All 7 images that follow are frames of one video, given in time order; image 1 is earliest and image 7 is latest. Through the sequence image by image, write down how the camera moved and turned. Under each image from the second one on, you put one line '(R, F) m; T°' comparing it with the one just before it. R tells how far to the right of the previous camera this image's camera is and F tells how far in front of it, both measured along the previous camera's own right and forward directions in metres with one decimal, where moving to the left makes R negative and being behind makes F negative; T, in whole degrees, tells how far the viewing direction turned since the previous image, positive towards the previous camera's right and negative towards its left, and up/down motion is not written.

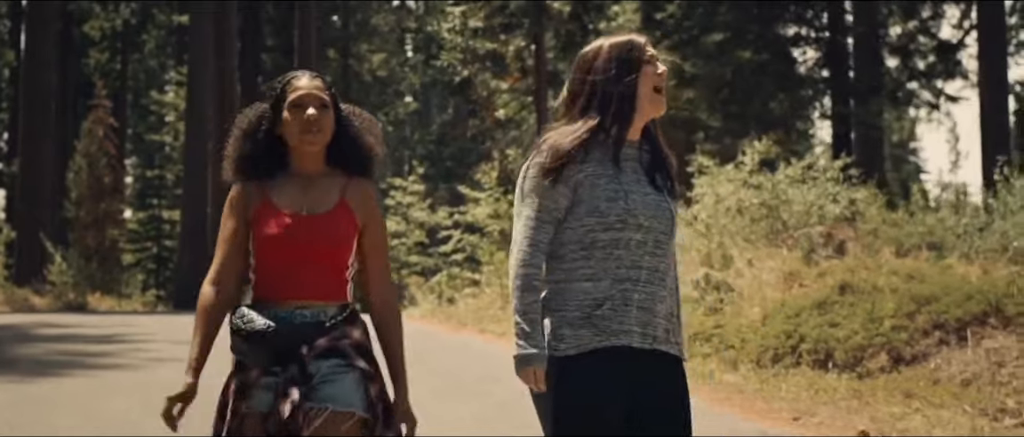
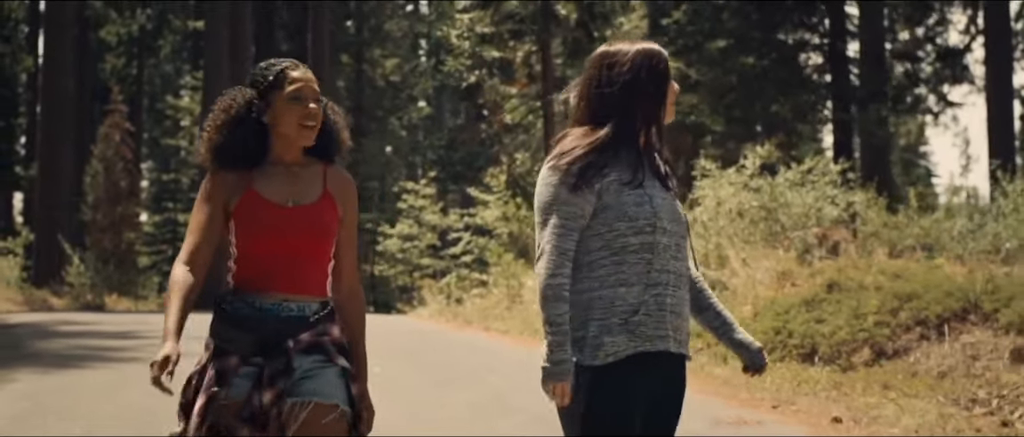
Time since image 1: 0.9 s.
(+0.1, -0.6) m; -1°
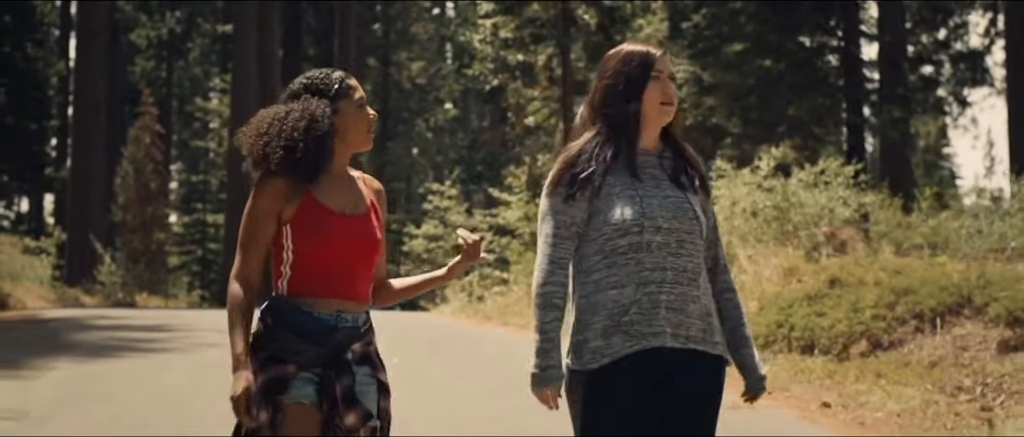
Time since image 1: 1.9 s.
(+0.1, -0.7) m; -1°
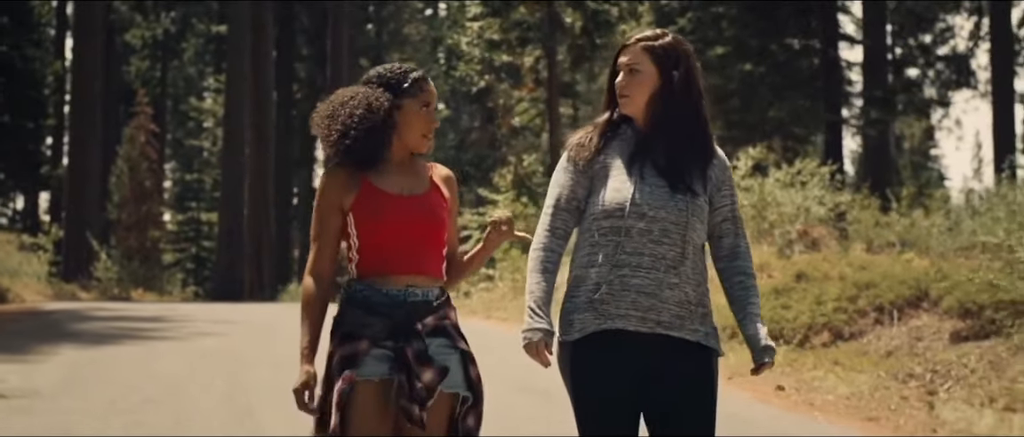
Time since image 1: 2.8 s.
(+0.1, -0.7) m; 0°
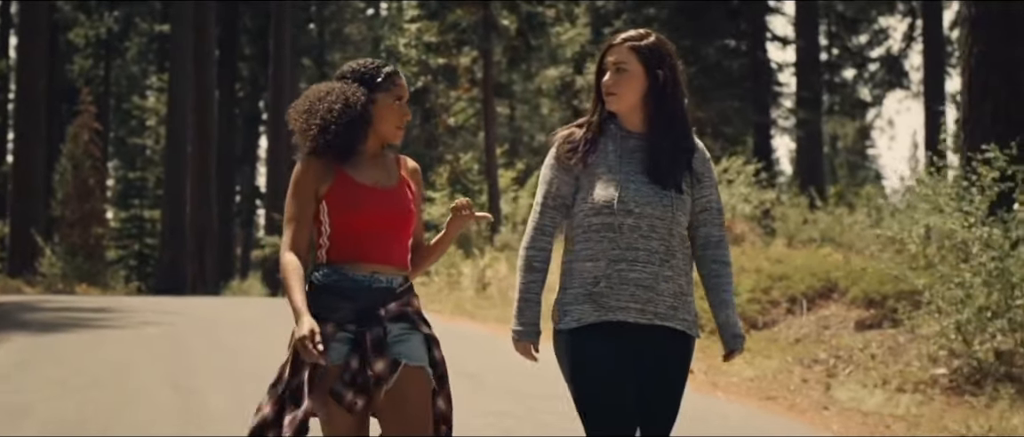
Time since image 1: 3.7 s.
(+0.1, -0.7) m; +2°
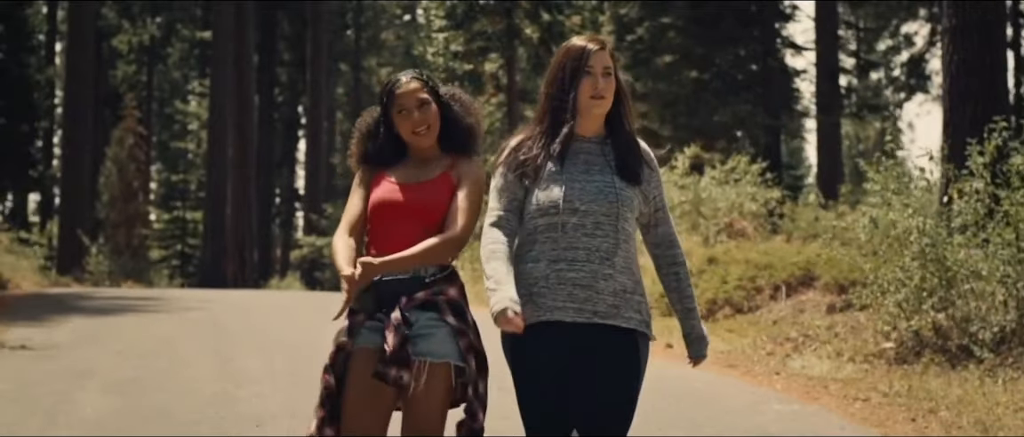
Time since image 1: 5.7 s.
(+0.3, -1.6) m; -1°
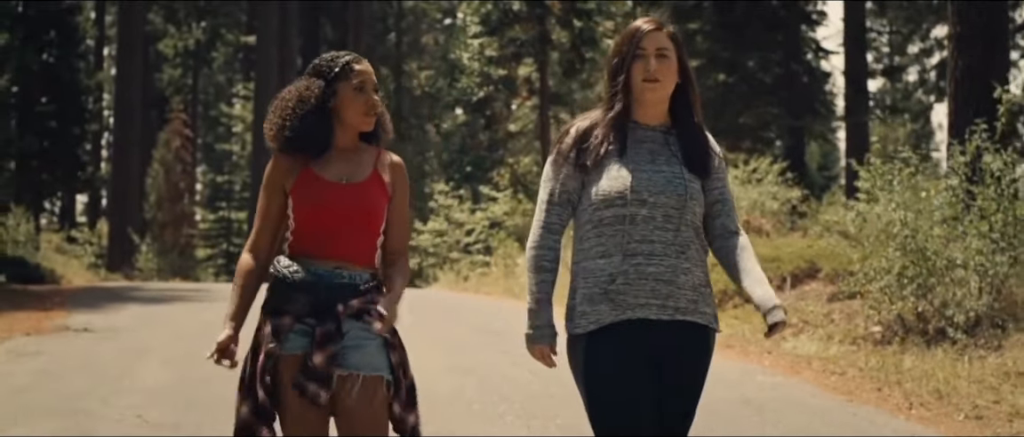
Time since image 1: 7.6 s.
(+0.2, -1.2) m; -2°
